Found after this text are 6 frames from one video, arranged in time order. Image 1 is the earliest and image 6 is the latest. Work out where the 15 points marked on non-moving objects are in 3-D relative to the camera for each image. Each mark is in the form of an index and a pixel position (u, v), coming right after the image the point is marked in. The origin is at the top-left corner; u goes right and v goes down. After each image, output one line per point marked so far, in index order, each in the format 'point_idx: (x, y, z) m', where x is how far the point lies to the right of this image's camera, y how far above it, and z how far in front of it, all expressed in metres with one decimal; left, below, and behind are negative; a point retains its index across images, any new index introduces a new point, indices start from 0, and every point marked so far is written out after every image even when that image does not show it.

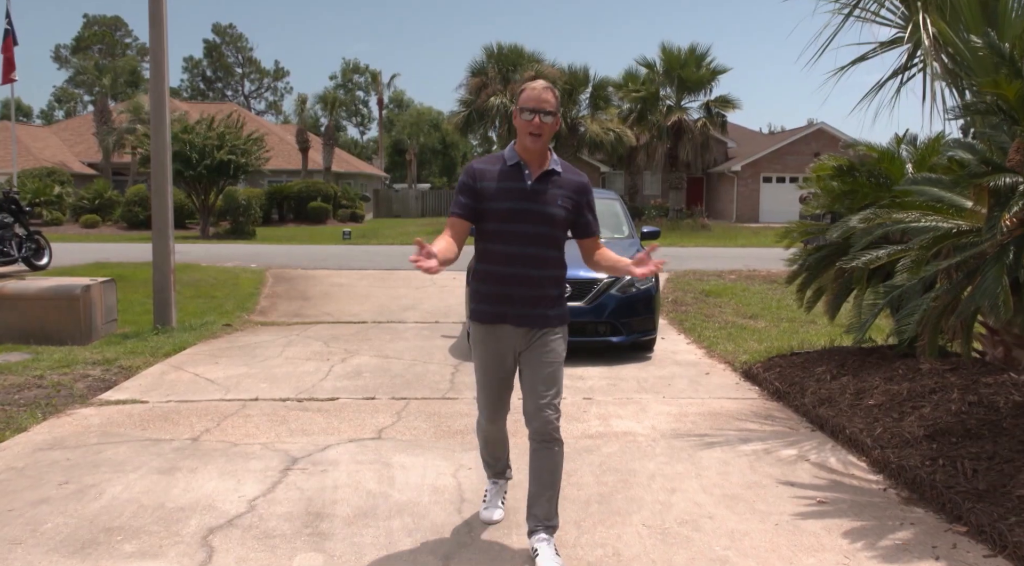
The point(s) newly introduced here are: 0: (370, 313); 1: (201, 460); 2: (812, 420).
0: (-1.8, -0.4, +8.9) m
1: (-1.8, -1.0, +4.1) m
2: (+2.0, -0.9, +4.7) m
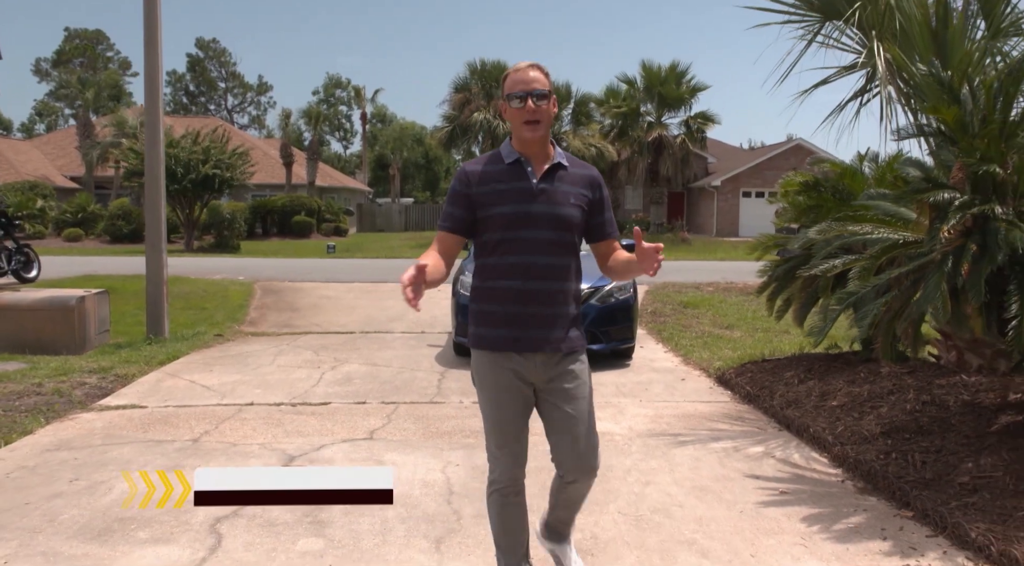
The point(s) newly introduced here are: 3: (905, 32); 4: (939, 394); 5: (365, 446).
0: (-1.9, -0.5, +9.2) m
1: (-1.8, -1.0, +4.3) m
2: (+1.9, -1.0, +5.1) m
3: (+2.6, +1.7, +4.7) m
4: (+2.7, -0.7, +4.6) m
5: (-0.9, -1.0, +4.5) m
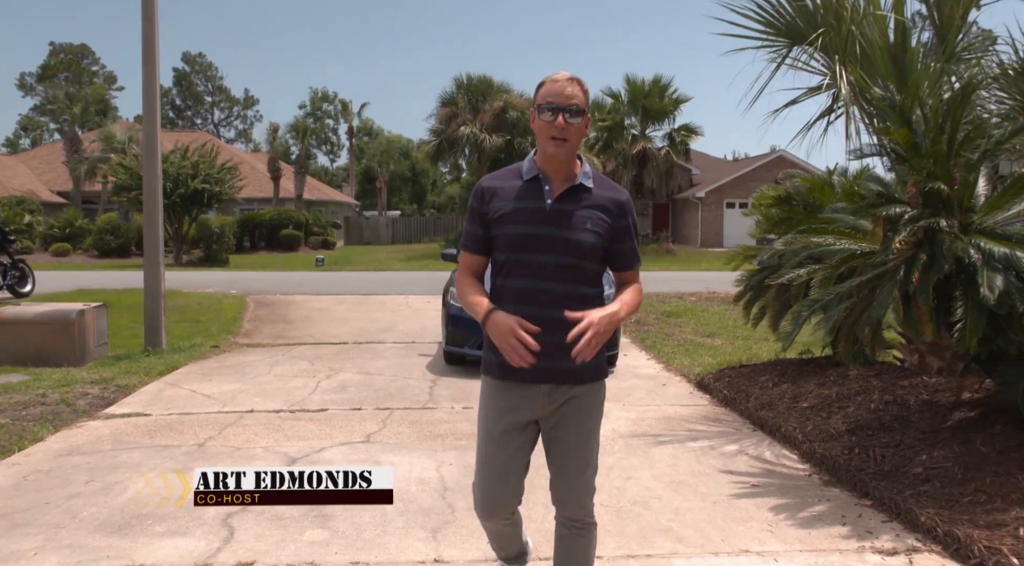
0: (-2.1, -0.7, +9.4) m
1: (-1.9, -1.1, +4.5) m
2: (+1.8, -1.0, +5.4) m
3: (+2.5, +1.6, +5.1) m
4: (+2.7, -0.7, +4.9) m
5: (-1.0, -1.1, +4.8) m
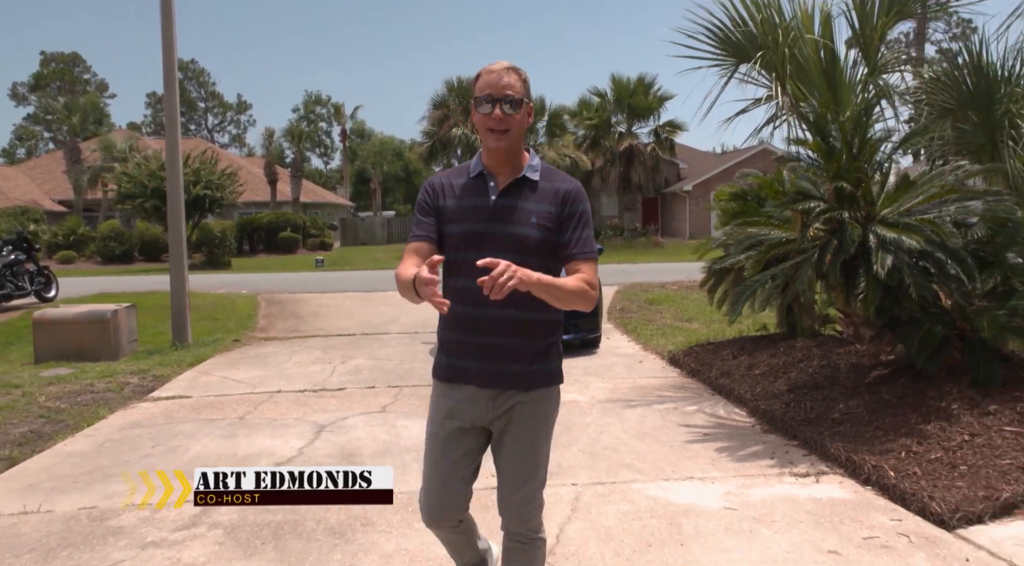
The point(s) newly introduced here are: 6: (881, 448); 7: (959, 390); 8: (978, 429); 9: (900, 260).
0: (-2.2, -0.6, +10.2) m
1: (-1.9, -1.1, +5.4) m
2: (+1.7, -0.9, +6.2) m
3: (+2.4, +1.7, +6.0) m
4: (+2.6, -0.6, +5.8) m
5: (-1.0, -1.0, +5.6) m
6: (+2.1, -0.9, +4.2) m
7: (+2.7, -0.7, +4.5) m
8: (+2.6, -0.8, +4.0) m
9: (+2.4, +0.1, +4.4) m
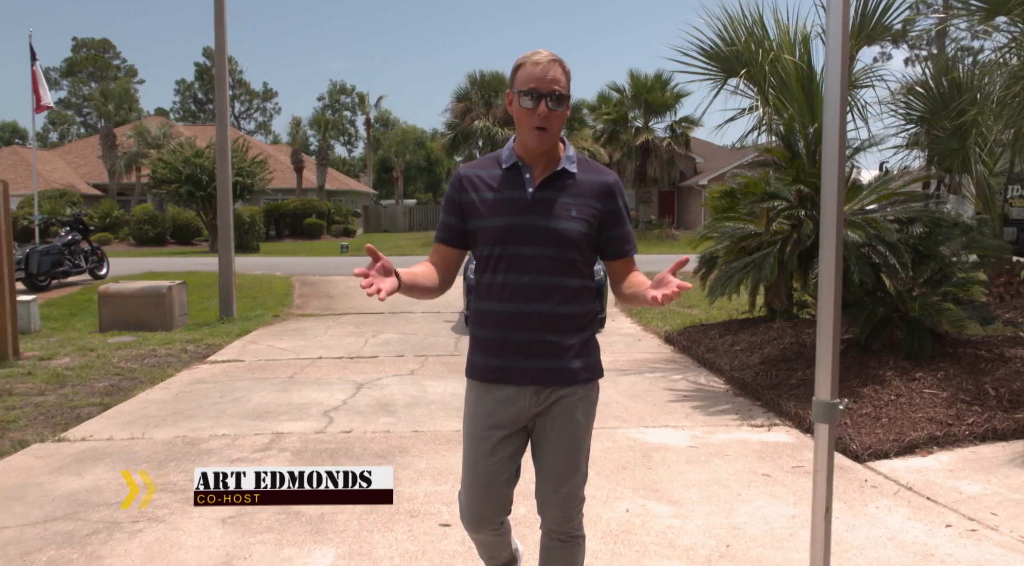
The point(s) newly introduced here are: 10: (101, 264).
0: (-2.0, -0.4, +11.2) m
1: (-1.9, -0.9, +6.4) m
2: (+1.8, -0.8, +7.1) m
3: (+2.5, +1.9, +6.8) m
4: (+2.7, -0.5, +6.7) m
5: (-0.9, -0.9, +6.6) m
6: (+2.2, -0.8, +5.0) m
7: (+2.8, -0.6, +5.3) m
8: (+2.7, -0.7, +4.9) m
9: (+2.5, +0.2, +5.3) m
10: (-7.7, +0.4, +13.6) m
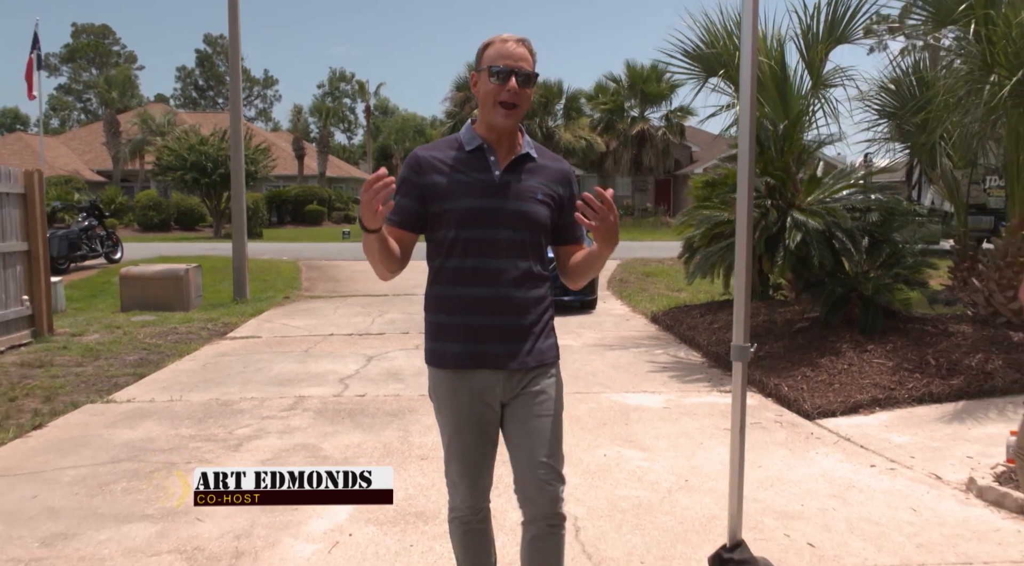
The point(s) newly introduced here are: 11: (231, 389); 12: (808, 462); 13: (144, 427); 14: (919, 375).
0: (-2.0, -0.1, +11.8) m
1: (-1.9, -0.7, +7.0) m
2: (+1.8, -0.6, +7.7) m
3: (+2.5, +2.0, +7.4) m
4: (+2.7, -0.3, +7.3) m
5: (-1.0, -0.7, +7.2) m
6: (+2.1, -0.7, +5.7) m
7: (+2.8, -0.4, +5.9) m
8: (+2.6, -0.6, +5.5) m
9: (+2.4, +0.4, +5.9) m
10: (-7.8, +0.7, +14.2) m
11: (-2.3, -0.8, +5.8) m
12: (+1.6, -1.0, +4.0) m
13: (-2.4, -0.9, +4.7) m
14: (+2.9, -0.7, +5.2) m
